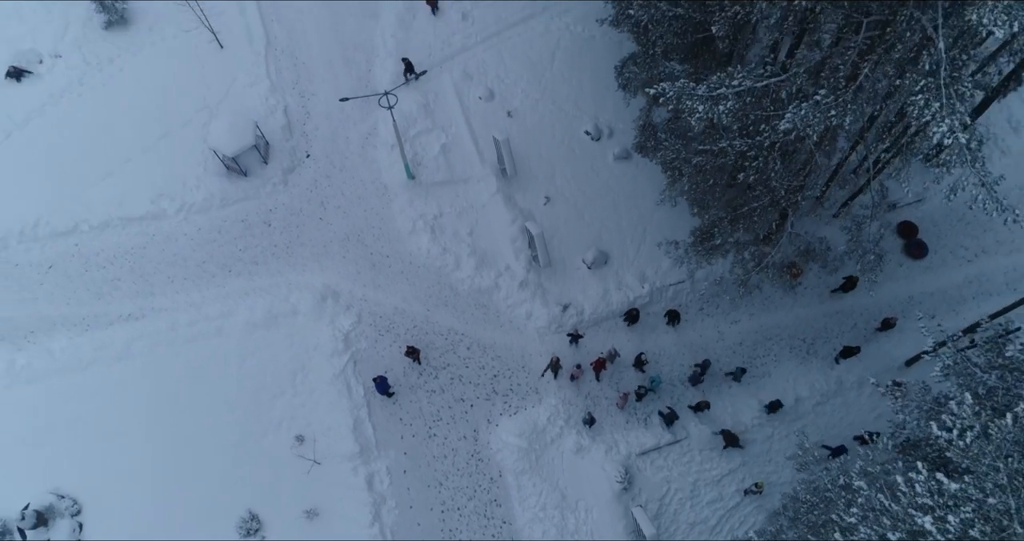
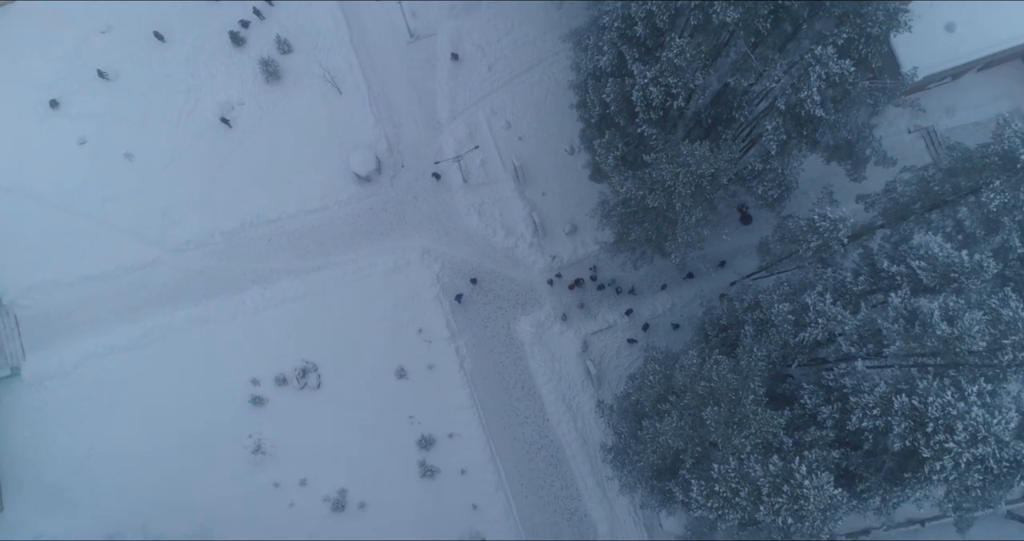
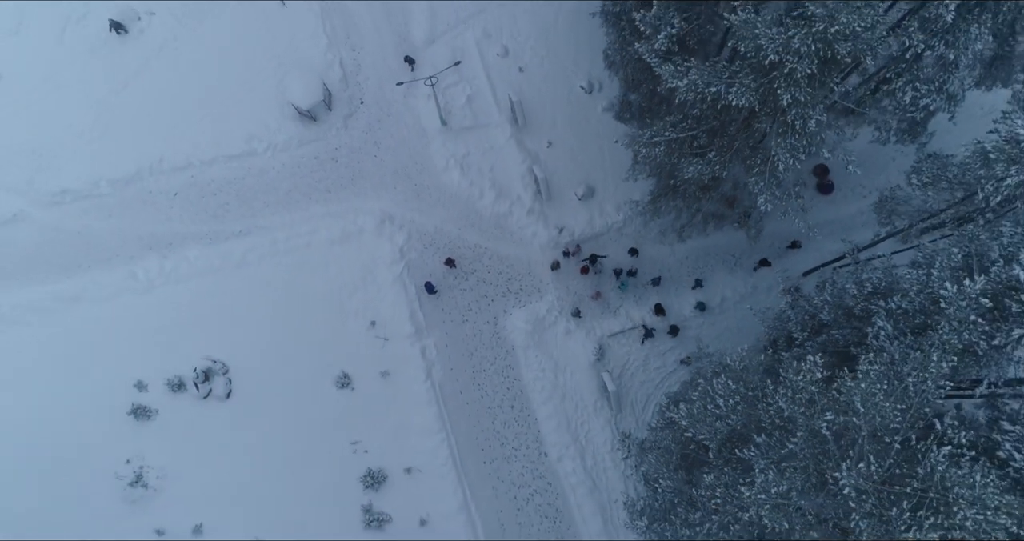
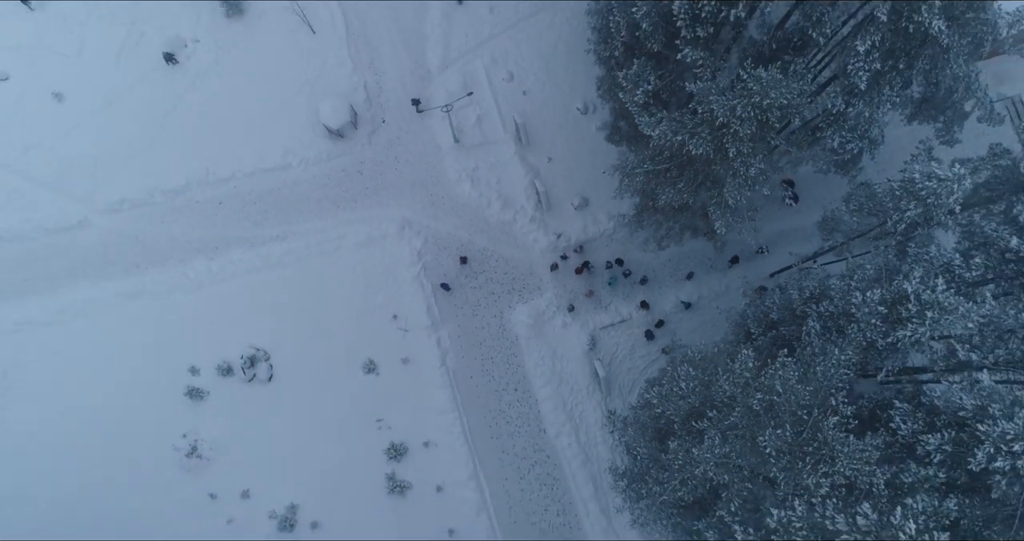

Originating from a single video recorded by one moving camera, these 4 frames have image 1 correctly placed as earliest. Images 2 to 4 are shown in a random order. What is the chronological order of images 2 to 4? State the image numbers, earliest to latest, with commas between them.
3, 4, 2
